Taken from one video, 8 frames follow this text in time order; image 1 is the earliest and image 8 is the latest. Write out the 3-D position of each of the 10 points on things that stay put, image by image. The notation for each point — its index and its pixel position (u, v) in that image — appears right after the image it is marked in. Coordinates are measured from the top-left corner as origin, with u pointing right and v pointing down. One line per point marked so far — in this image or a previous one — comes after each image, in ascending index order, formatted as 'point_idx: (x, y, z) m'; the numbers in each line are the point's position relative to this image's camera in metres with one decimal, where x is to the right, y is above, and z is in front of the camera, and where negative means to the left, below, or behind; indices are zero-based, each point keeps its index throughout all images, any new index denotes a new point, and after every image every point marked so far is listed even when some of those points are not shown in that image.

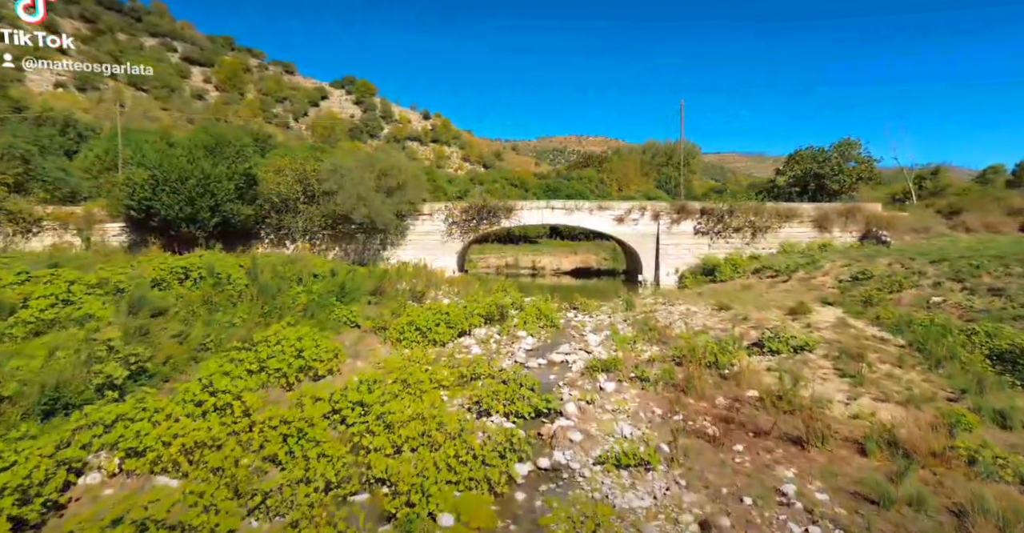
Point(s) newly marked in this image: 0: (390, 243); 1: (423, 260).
0: (-4.9, +0.9, +18.8) m
1: (-3.7, +0.2, +19.1) m
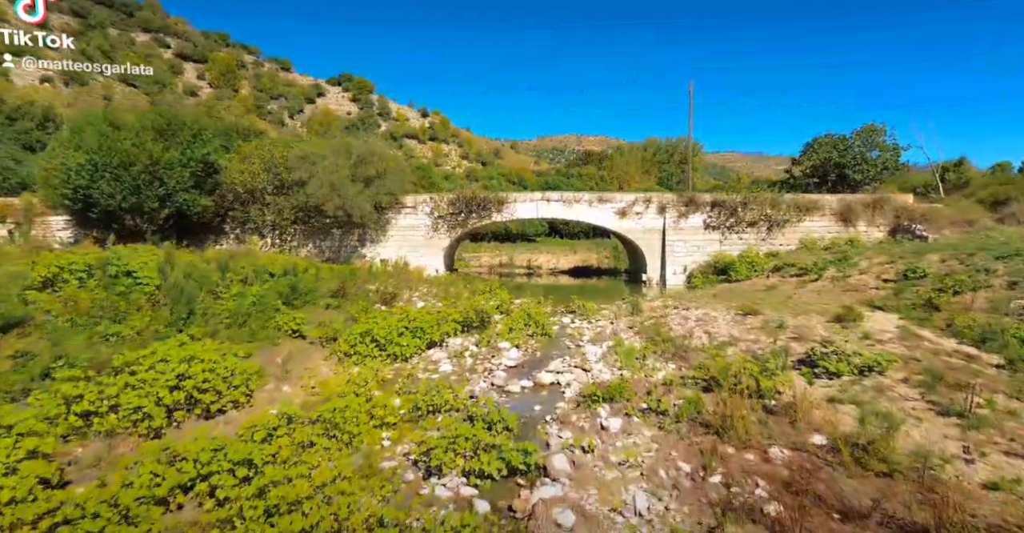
0: (-5.2, +1.0, +17.1) m
1: (-4.0, +0.3, +17.5) m
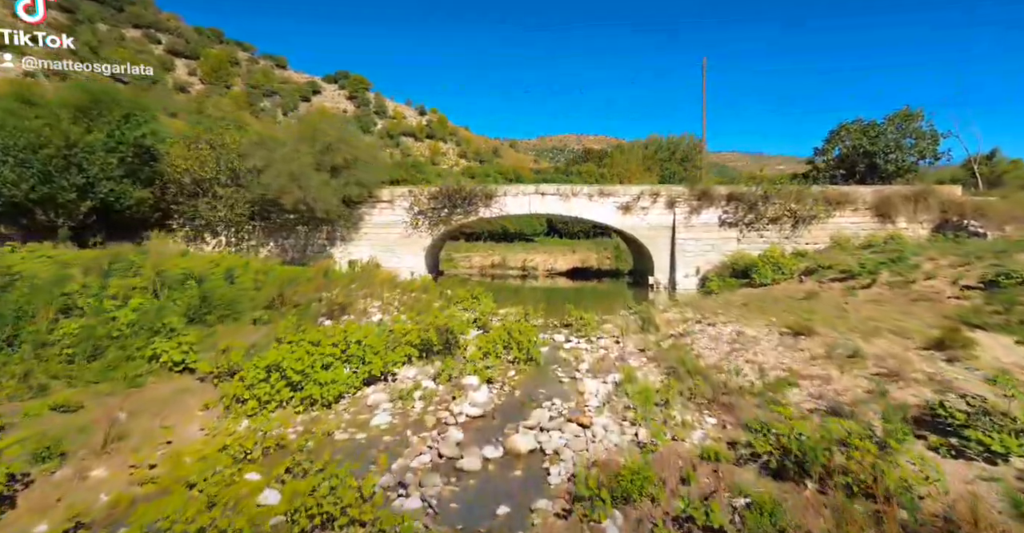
0: (-5.6, +0.9, +15.1) m
1: (-4.3, +0.2, +15.5) m
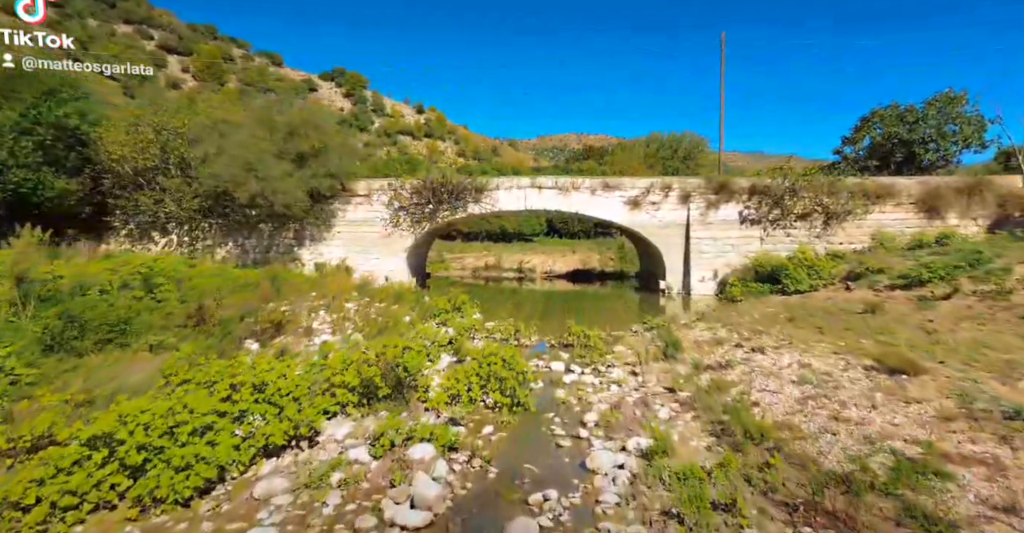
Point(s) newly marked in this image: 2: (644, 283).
0: (-5.8, +0.8, +13.3) m
1: (-4.5, +0.1, +13.7) m
2: (+4.8, -0.7, +16.9) m
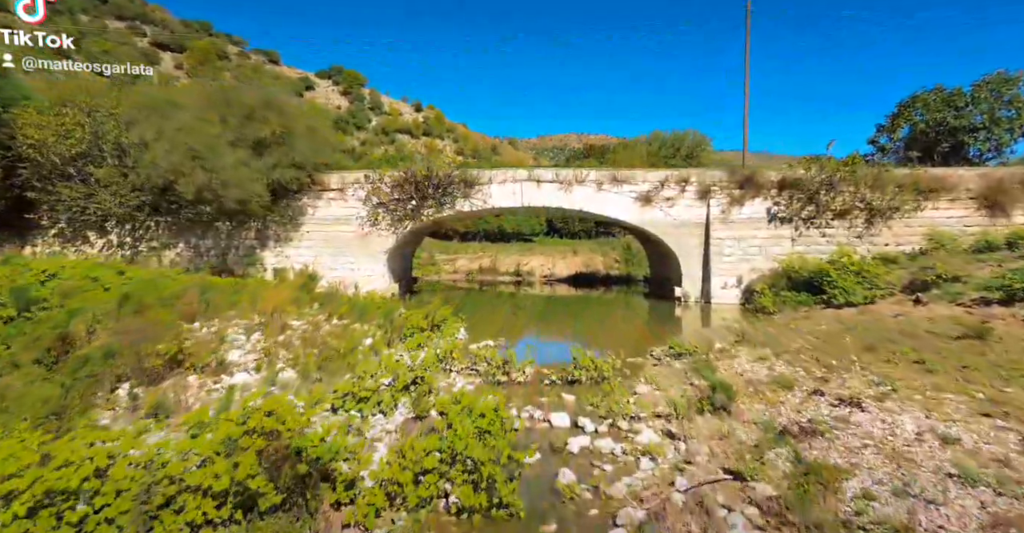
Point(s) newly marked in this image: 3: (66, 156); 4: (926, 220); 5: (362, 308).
0: (-5.9, +0.7, +11.6) m
1: (-4.7, 0.0, +12.0) m
2: (+4.6, -0.8, +15.2) m
3: (-8.9, +2.2, +9.4) m
4: (+9.5, +1.1, +10.7) m
5: (-2.7, -0.7, +8.5) m
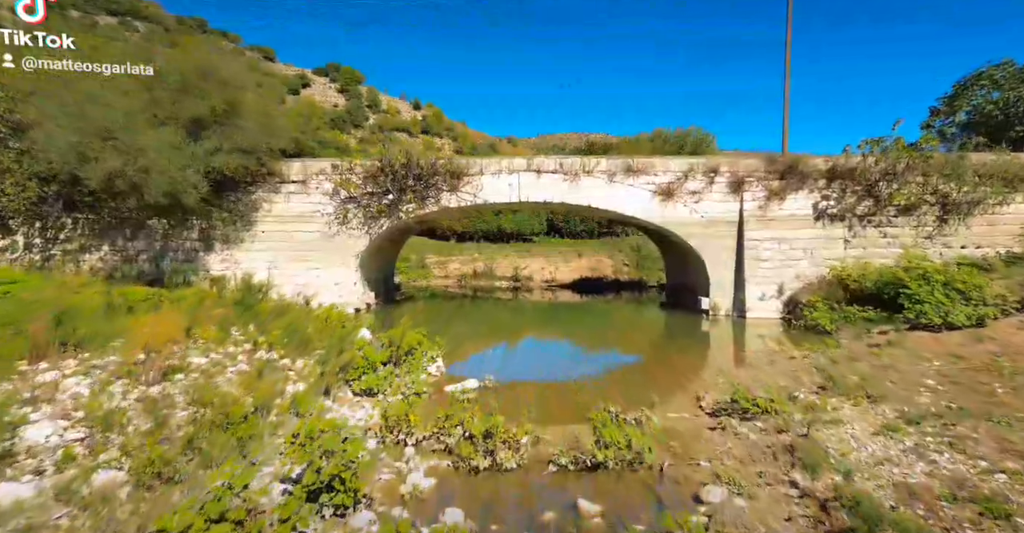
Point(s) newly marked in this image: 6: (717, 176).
0: (-6.0, +0.6, +9.7) m
1: (-4.8, -0.1, +10.0) m
2: (+4.5, -0.9, +13.3) m
3: (-9.0, +2.1, +7.4) m
4: (+9.4, +0.9, +8.7) m
5: (-2.8, -0.9, +6.5) m
6: (+4.4, +1.9, +10.0) m
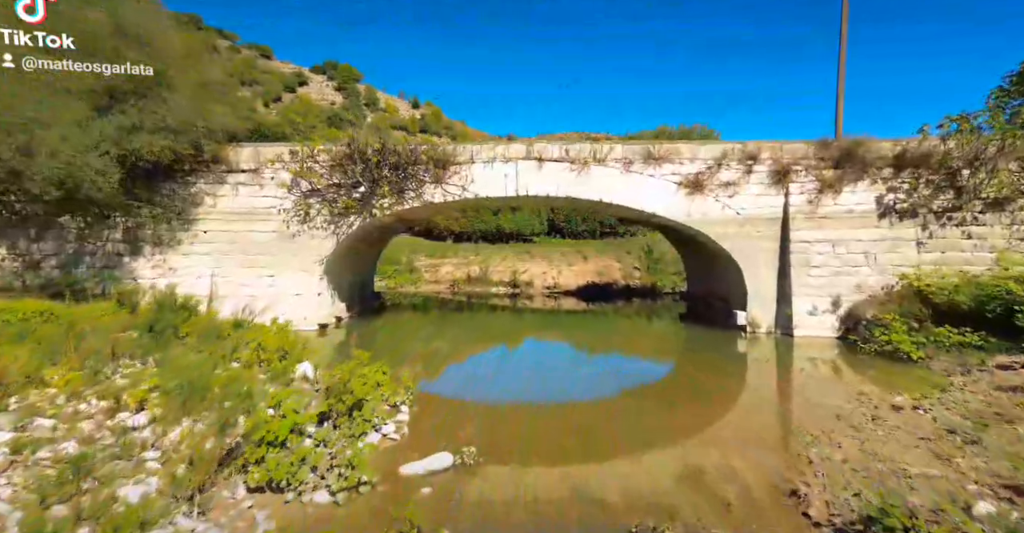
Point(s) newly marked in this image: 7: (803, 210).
0: (-6.1, +0.5, +7.9) m
1: (-4.8, -0.2, +8.3) m
2: (+4.5, -1.1, +11.5) m
3: (-9.1, +2.0, +5.6) m
4: (+9.3, +0.8, +7.0) m
5: (-2.9, -1.0, +4.8) m
6: (+4.3, +1.8, +8.2) m
7: (+5.0, +1.0, +8.1) m
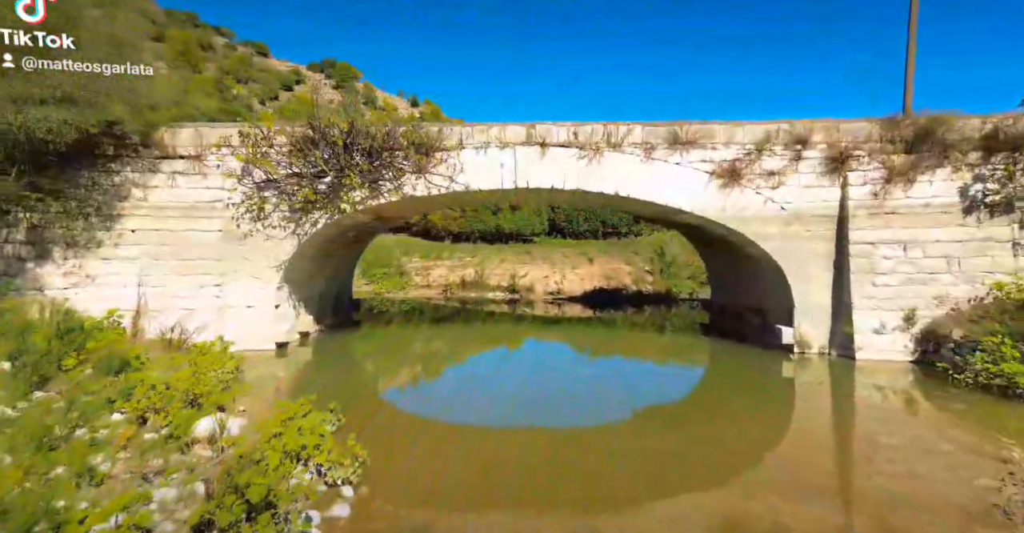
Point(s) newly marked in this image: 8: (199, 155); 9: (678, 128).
0: (-6.1, +0.4, +6.4) m
1: (-4.9, -0.4, +6.7) m
2: (+4.4, -1.2, +9.9) m
3: (-9.1, +1.9, +4.1) m
4: (+9.2, +0.7, +5.4) m
5: (-2.9, -1.1, +3.2) m
6: (+4.2, +1.7, +6.7) m
7: (+5.0, +0.9, +6.6) m
8: (-4.5, +1.5, +6.6) m
9: (+2.5, +2.1, +6.8) m
